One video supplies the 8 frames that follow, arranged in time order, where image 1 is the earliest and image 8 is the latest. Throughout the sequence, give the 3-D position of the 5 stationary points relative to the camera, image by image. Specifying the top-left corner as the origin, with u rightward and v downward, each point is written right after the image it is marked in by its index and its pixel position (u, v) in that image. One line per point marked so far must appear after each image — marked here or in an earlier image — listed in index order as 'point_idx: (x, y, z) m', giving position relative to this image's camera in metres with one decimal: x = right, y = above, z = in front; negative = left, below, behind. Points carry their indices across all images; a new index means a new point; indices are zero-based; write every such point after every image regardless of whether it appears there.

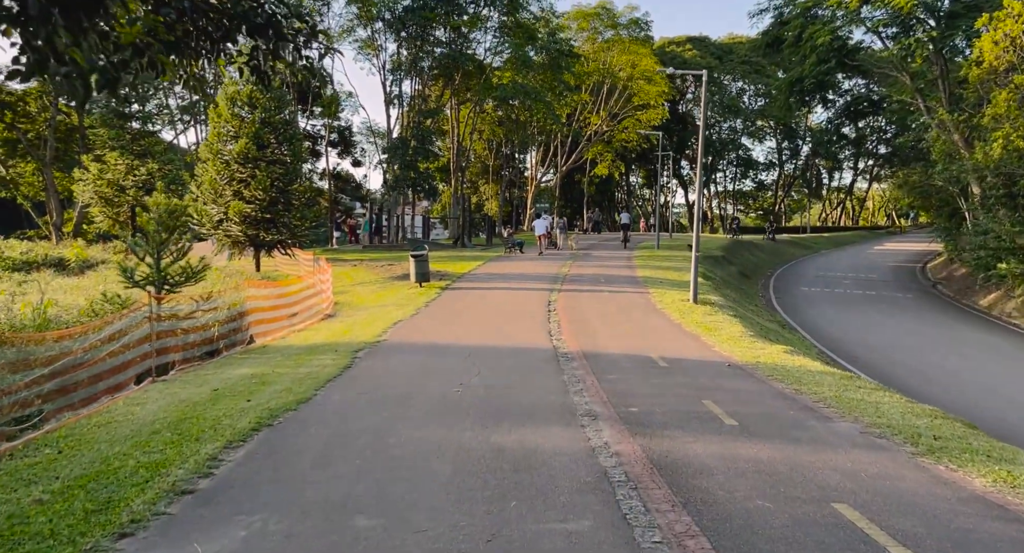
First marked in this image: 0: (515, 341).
0: (+0.1, -1.0, +14.1) m
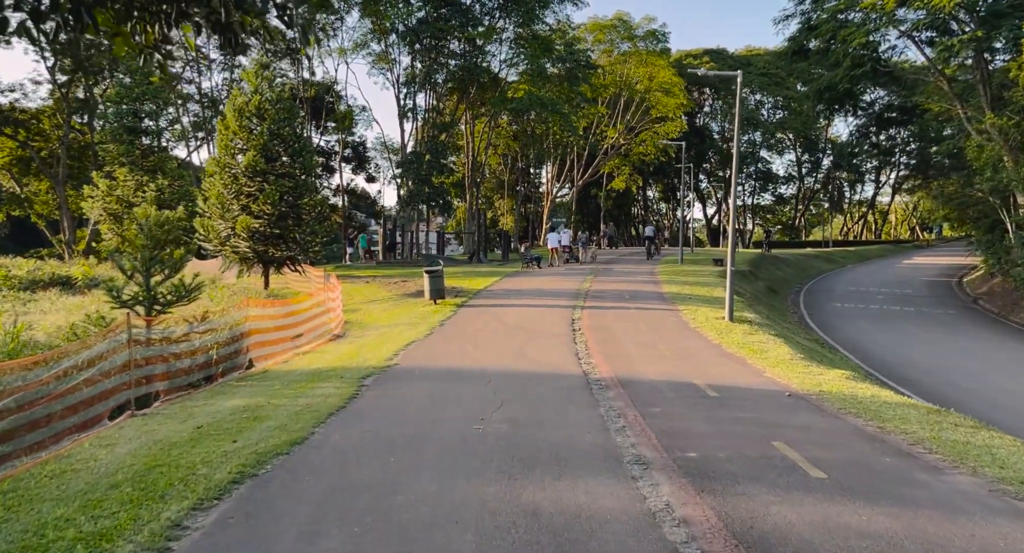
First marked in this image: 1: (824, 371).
0: (+0.4, -1.3, +12.7) m
1: (+4.5, -1.3, +12.6) m
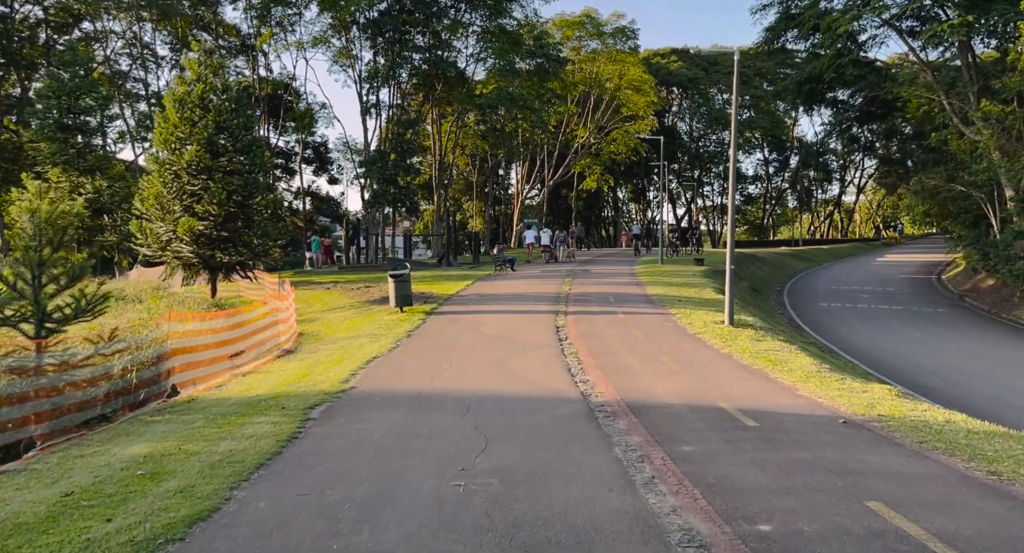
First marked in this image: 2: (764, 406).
0: (+0.2, -1.3, +10.5) m
1: (+4.3, -1.3, +10.6) m
2: (+2.6, -1.3, +9.0) m
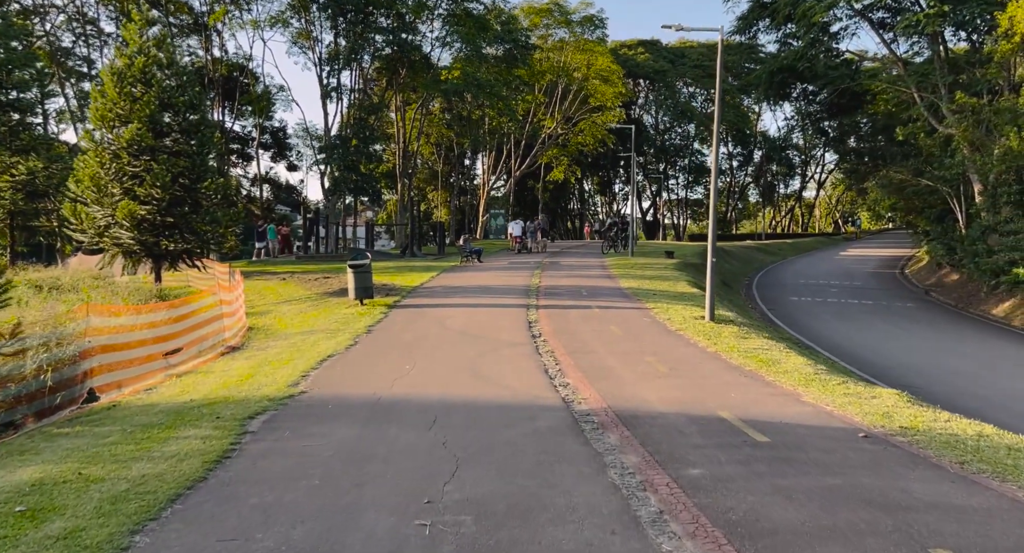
0: (-0.1, -1.2, +9.4) m
1: (+4.0, -1.2, +9.6) m
2: (+2.3, -1.3, +7.9) m
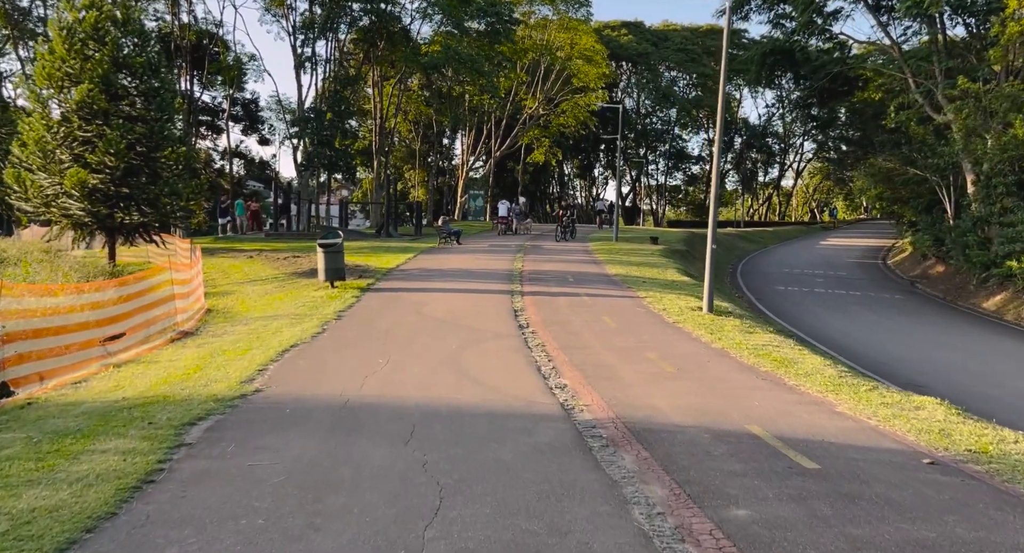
0: (-0.2, -1.1, +8.1) m
1: (+3.8, -1.2, +8.5) m
2: (+2.3, -1.2, +6.7) m
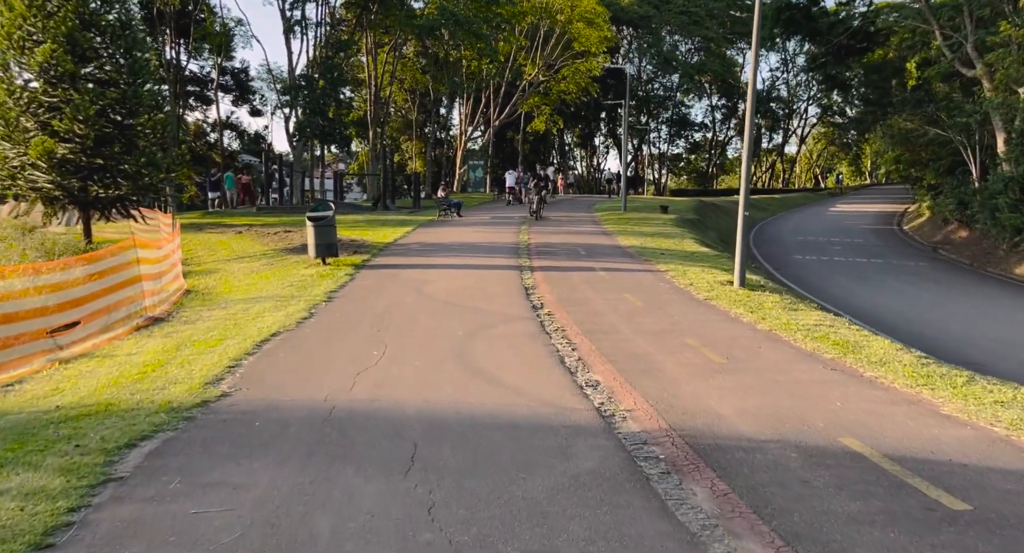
0: (0.0, -0.9, +6.6) m
1: (+4.0, -0.9, +7.0) m
2: (+2.5, -1.0, +5.2) m
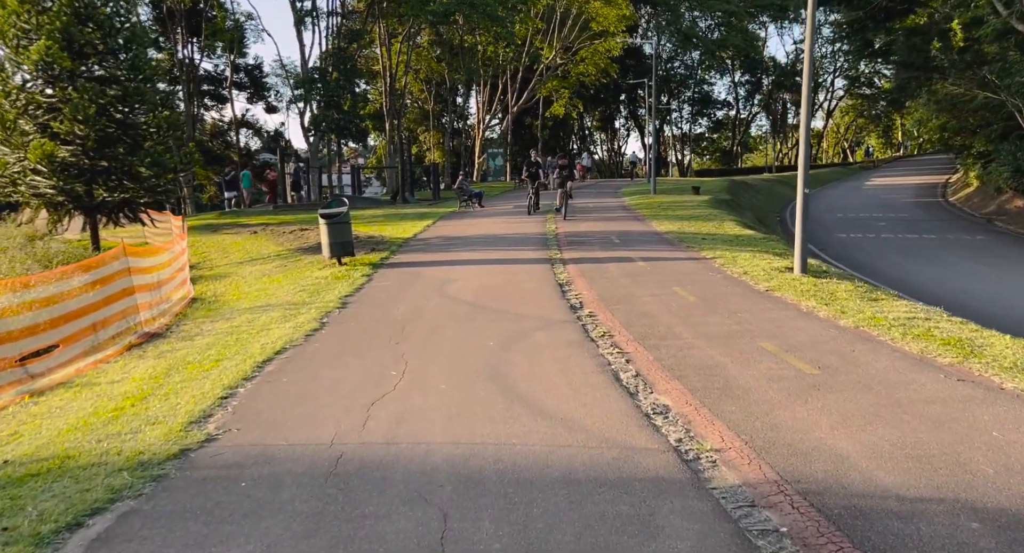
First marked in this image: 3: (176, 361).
0: (+0.3, -0.9, +5.2) m
1: (+4.3, -0.8, +5.4) m
2: (+2.7, -1.0, +3.8) m
3: (-3.3, -0.8, +8.7) m
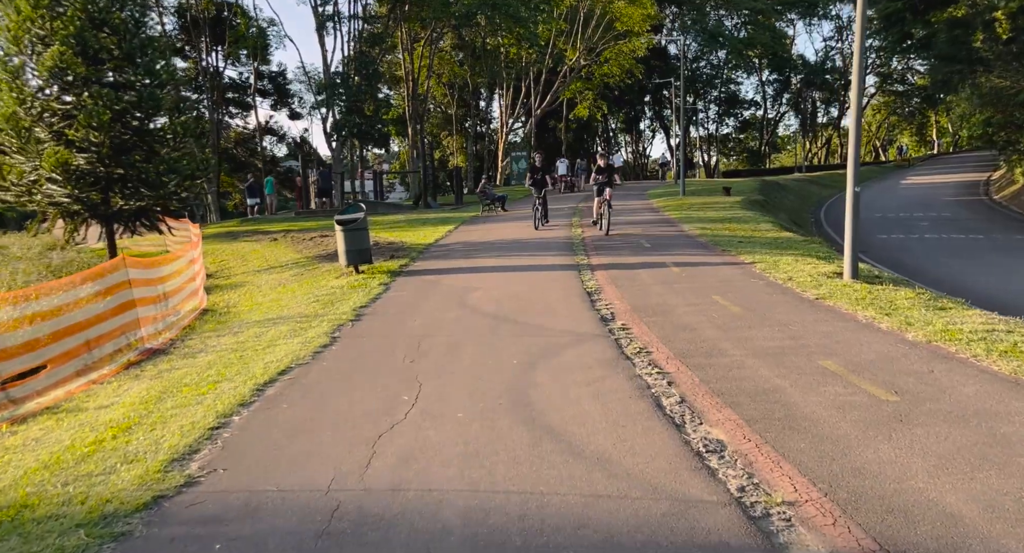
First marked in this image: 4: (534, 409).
0: (+0.4, -1.0, +4.3) m
1: (+4.5, -0.8, +4.5) m
2: (+2.8, -1.0, +2.8) m
3: (-3.1, -1.0, +7.9) m
4: (+0.1, -0.9, +5.9) m
